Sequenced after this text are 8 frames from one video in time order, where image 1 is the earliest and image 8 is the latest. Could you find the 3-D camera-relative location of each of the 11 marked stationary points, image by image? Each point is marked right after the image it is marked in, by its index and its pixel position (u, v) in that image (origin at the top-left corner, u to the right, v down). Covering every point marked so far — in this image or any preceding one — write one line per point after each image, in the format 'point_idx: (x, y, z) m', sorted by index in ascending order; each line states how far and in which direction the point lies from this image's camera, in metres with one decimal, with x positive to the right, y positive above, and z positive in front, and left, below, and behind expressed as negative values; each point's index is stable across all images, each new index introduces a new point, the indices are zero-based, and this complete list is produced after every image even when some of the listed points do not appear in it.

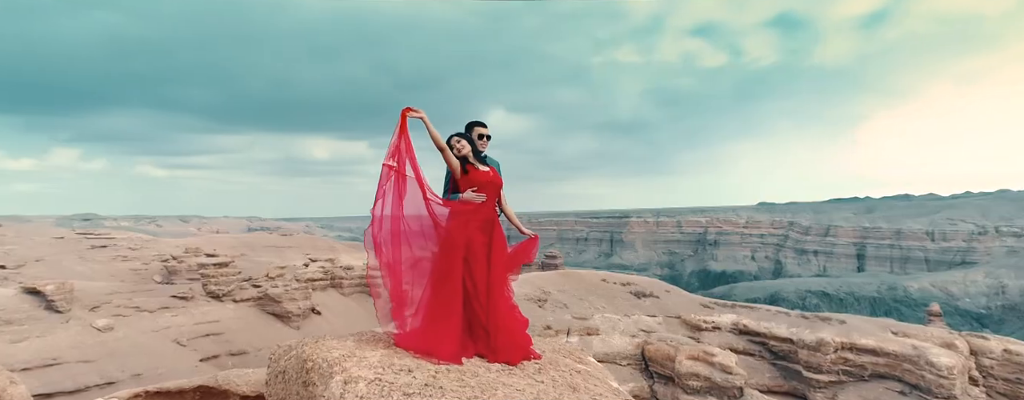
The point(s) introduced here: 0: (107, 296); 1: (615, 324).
0: (-10.9, -2.7, +13.4) m
1: (+1.8, -2.9, +12.0) m
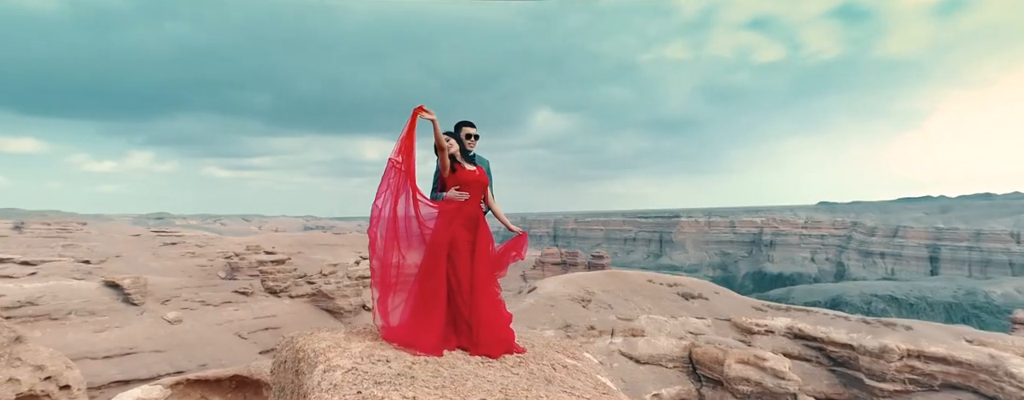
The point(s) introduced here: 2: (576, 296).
0: (-9.6, -2.6, +13.6) m
1: (+2.9, -2.8, +11.0) m
2: (+1.2, -2.5, +12.8) m
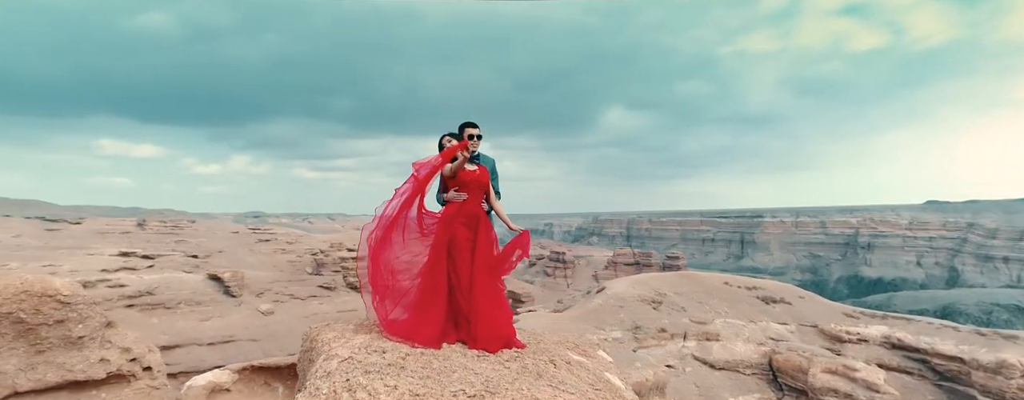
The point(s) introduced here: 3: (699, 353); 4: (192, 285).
0: (-7.3, -2.5, +13.6) m
1: (+4.6, -2.6, +9.2) m
2: (+3.3, -2.3, +11.2) m
3: (+3.3, -2.6, +7.8) m
4: (-7.1, -2.0, +10.7) m
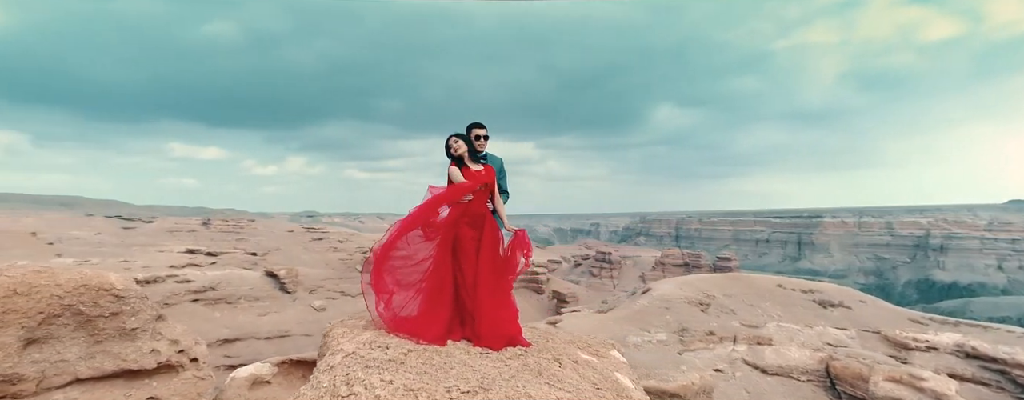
0: (-6.1, -2.5, +14.2) m
1: (+5.4, -2.5, +8.7) m
2: (+4.2, -2.3, +10.8) m
3: (+3.9, -2.5, +7.5) m
4: (-6.2, -2.0, +11.2) m
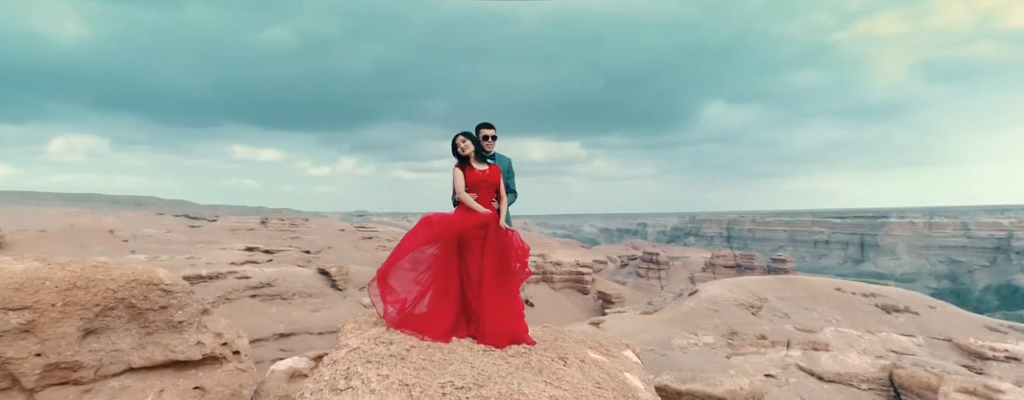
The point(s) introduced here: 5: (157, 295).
0: (-4.9, -2.4, +14.7) m
1: (+6.1, -2.5, +8.2) m
2: (+5.1, -2.3, +10.4) m
3: (+4.5, -2.5, +7.1) m
4: (-5.3, -2.0, +11.7) m
5: (-2.0, -0.5, +2.6) m
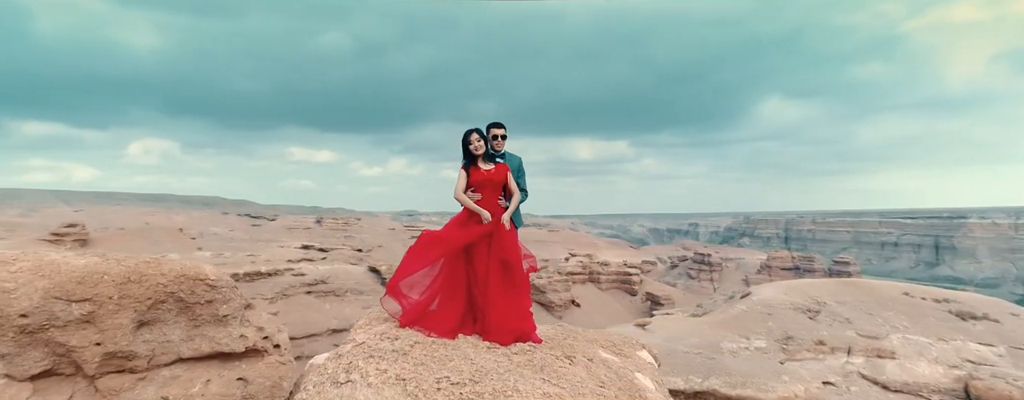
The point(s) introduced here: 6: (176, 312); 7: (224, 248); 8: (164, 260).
0: (-3.7, -2.4, +15.0) m
1: (+6.7, -2.4, +7.6) m
2: (+5.9, -2.2, +9.8) m
3: (+5.0, -2.5, +6.6) m
4: (-4.3, -2.0, +12.1) m
5: (-1.8, -0.5, +2.8) m
6: (-1.9, -0.6, +2.7) m
7: (-9.1, -1.5, +14.6) m
8: (-2.1, -0.4, +2.8) m
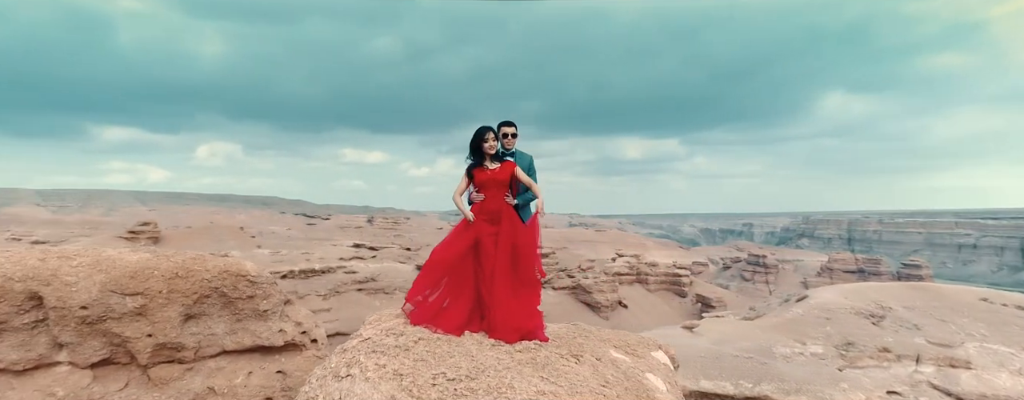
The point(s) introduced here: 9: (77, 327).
0: (-2.4, -2.4, +15.3) m
1: (+7.3, -2.4, +6.9) m
2: (+6.7, -2.1, +9.3) m
3: (+5.5, -2.4, +6.1) m
4: (-3.2, -2.0, +12.4) m
5: (-1.7, -0.5, +2.9) m
6: (-1.8, -0.6, +2.8) m
7: (-7.9, -1.5, +15.3) m
8: (-1.9, -0.4, +2.9) m
9: (-2.3, -0.7, +2.4) m
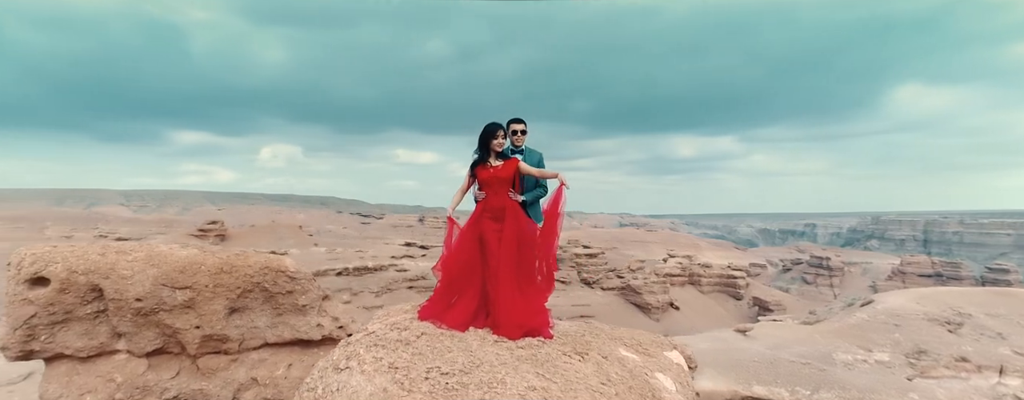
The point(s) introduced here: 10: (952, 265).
0: (-1.0, -2.4, +15.4) m
1: (+7.8, -2.3, +6.2) m
2: (+7.5, -2.1, +8.6) m
3: (+6.0, -2.4, +5.6) m
4: (-2.2, -2.0, +12.6) m
5: (-1.5, -0.5, +3.0) m
6: (-1.6, -0.6, +2.9) m
7: (-6.5, -1.6, +16.0) m
8: (-1.7, -0.3, +3.0) m
9: (-2.1, -0.7, +2.6) m
10: (+15.3, -2.2, +16.9) m
